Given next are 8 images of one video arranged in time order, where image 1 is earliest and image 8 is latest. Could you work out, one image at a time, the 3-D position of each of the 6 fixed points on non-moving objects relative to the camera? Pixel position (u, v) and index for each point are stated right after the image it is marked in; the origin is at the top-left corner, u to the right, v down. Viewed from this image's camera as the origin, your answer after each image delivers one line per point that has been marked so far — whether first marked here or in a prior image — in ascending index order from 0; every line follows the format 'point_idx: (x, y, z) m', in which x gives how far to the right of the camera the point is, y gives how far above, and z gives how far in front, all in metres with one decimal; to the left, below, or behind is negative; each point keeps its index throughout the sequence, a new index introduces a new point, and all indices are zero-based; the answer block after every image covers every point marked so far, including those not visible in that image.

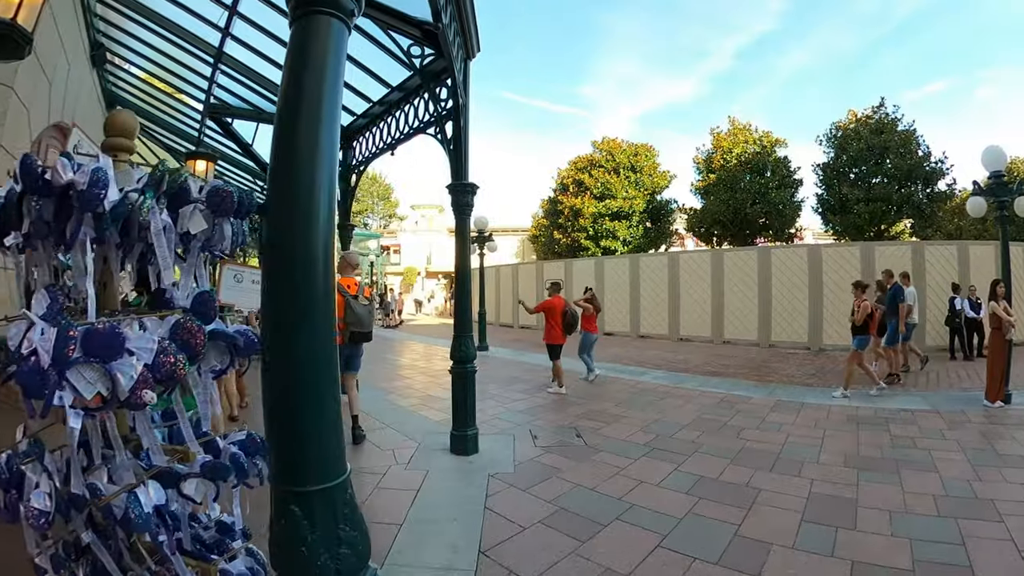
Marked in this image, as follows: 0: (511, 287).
0: (-0.1, 0.0, +18.6) m
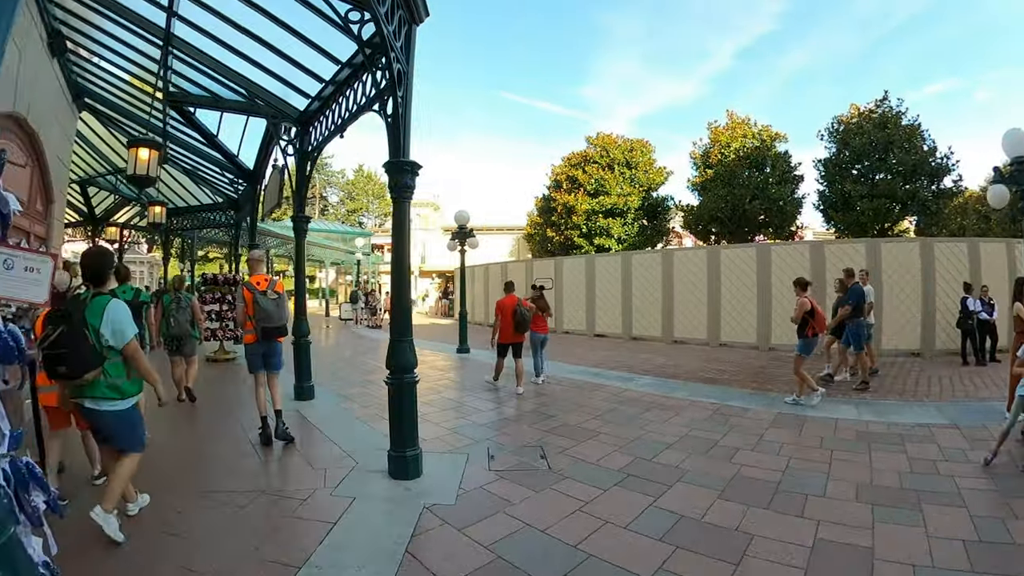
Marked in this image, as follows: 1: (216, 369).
0: (-0.5, +0.1, +17.9) m
1: (-6.1, -1.6, +9.7) m
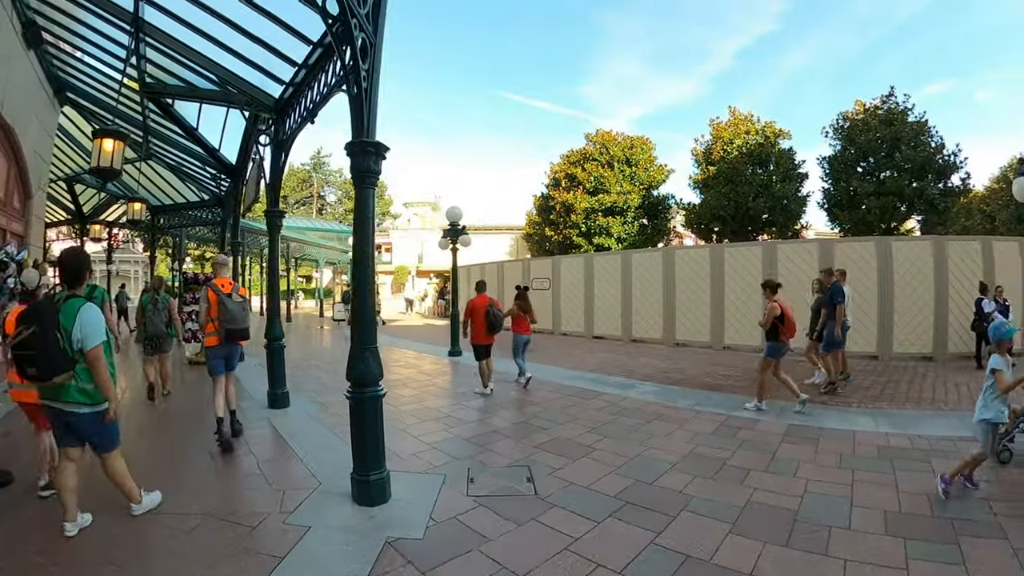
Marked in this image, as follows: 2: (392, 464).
0: (-0.6, +0.1, +17.5) m
1: (-6.2, -1.6, +9.2) m
2: (-1.0, -1.5, +3.9) m
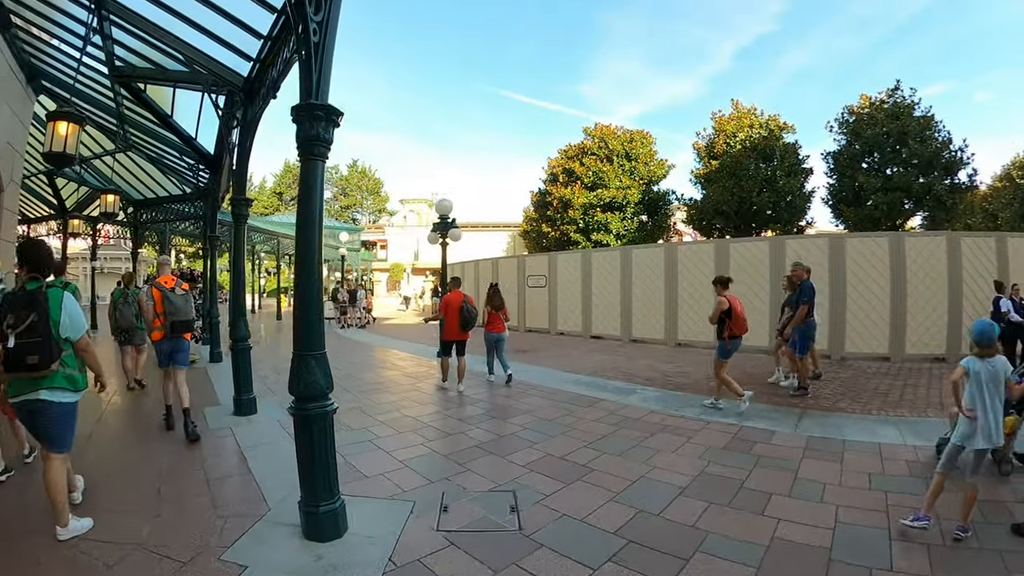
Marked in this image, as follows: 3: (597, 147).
0: (-0.7, +0.1, +16.9) m
1: (-6.3, -1.6, +8.7) m
2: (-1.1, -1.4, +3.4) m
3: (+3.5, +5.9, +19.6) m
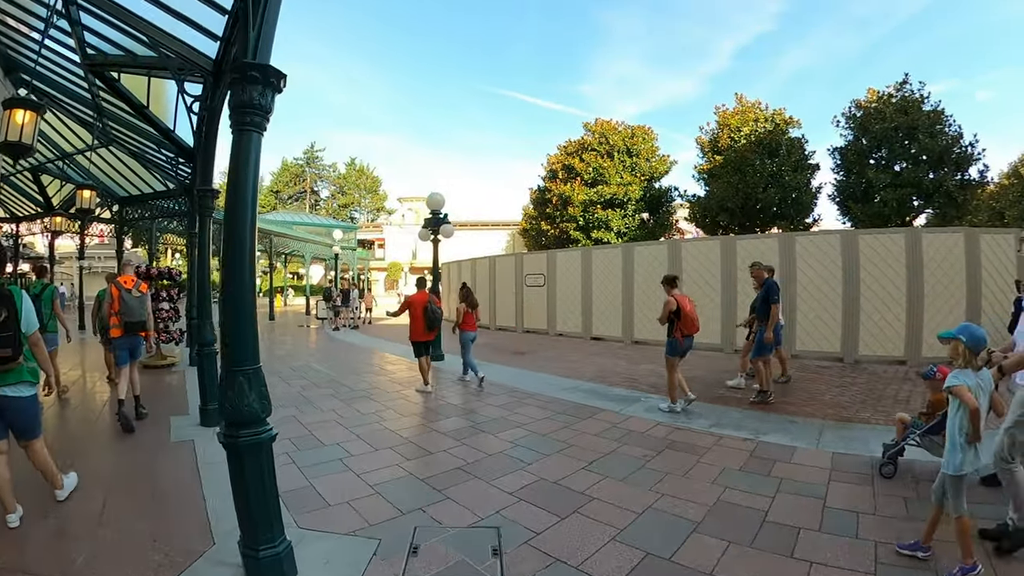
0: (-0.8, +0.2, +16.5) m
1: (-6.4, -1.6, +8.3) m
2: (-1.2, -1.4, +2.9) m
3: (+3.4, +5.9, +19.1) m
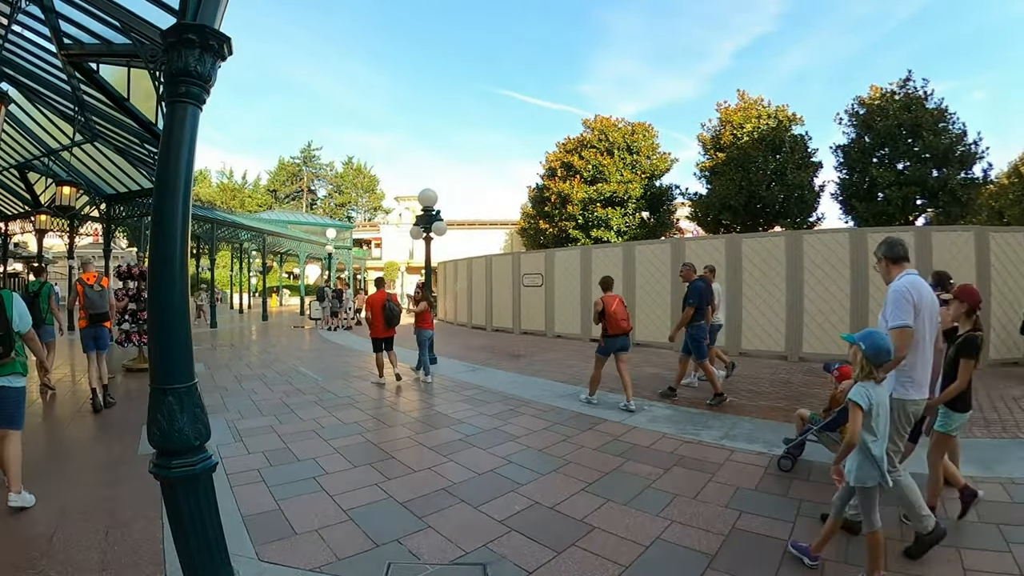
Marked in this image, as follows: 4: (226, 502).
0: (-0.9, +0.2, +16.1) m
1: (-6.5, -1.6, +7.9) m
2: (-1.3, -1.4, +2.6) m
3: (+3.4, +5.9, +18.8) m
4: (-2.0, -1.4, +3.3) m
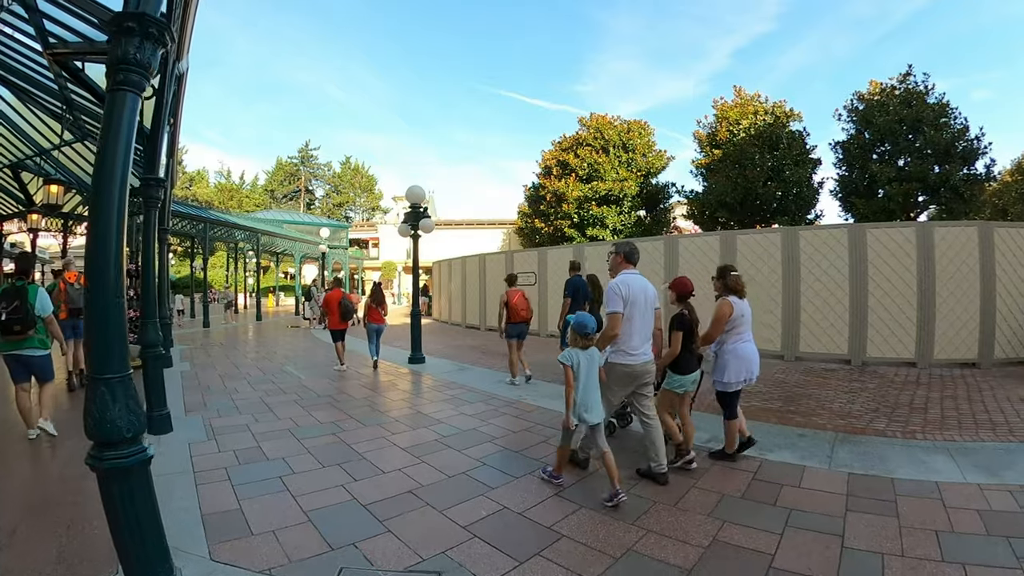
0: (-1.1, +0.2, +15.9) m
1: (-6.7, -1.6, +7.7) m
2: (-1.5, -1.4, +2.4) m
3: (+3.2, +5.9, +18.6) m
4: (-2.2, -1.4, +3.1) m
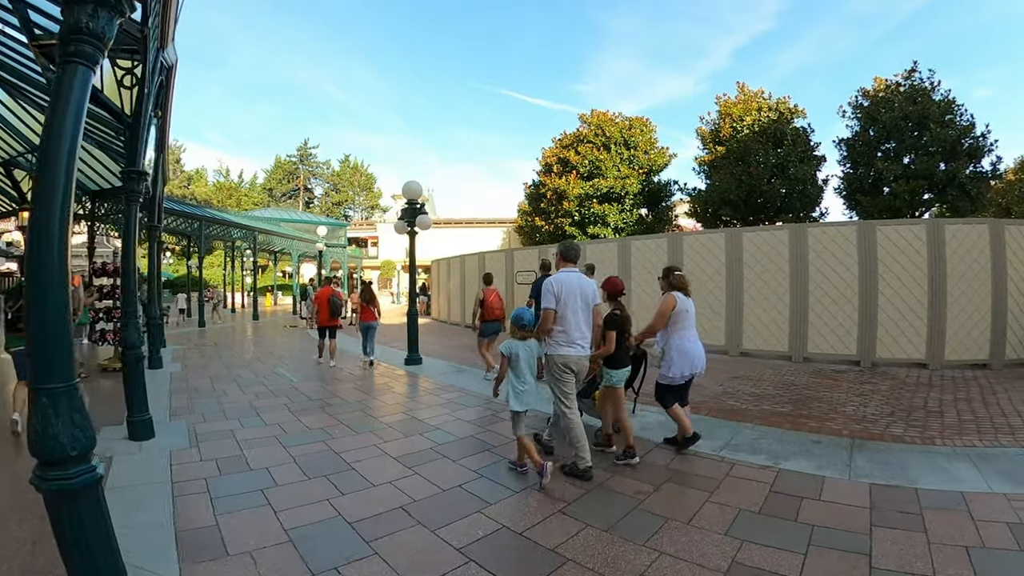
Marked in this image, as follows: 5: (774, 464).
0: (-1.1, +0.2, +15.7) m
1: (-6.7, -1.5, +7.5) m
2: (-1.5, -1.4, +2.2) m
3: (+3.2, +6.0, +18.4) m
4: (-2.2, -1.4, +2.9) m
5: (+2.0, -1.3, +3.7) m
